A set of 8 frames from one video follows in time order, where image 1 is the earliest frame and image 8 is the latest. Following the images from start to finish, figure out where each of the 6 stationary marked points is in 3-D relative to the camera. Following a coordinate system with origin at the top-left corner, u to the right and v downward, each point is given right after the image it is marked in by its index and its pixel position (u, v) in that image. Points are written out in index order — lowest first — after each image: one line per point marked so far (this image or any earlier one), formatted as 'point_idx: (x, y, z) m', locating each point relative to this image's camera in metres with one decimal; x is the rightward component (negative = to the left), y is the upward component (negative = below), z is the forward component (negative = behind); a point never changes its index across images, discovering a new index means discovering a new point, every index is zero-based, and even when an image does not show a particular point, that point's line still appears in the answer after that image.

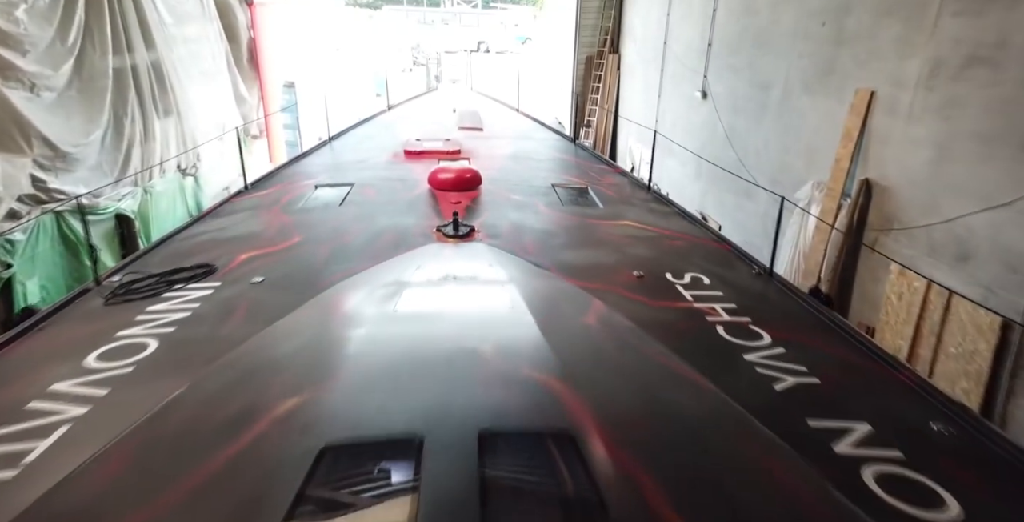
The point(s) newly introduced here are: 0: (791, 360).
0: (+1.2, -0.4, +2.5) m
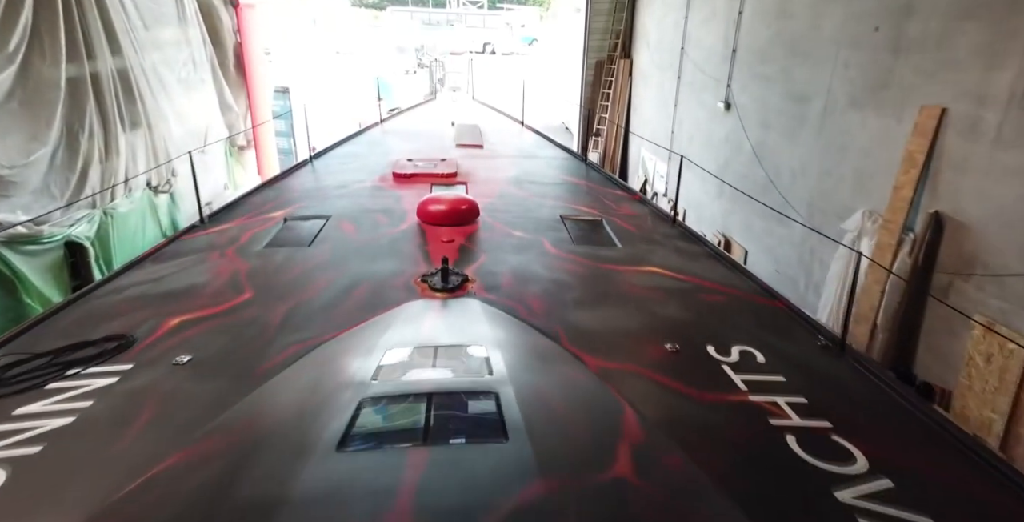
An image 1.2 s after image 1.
0: (+1.2, -0.7, +1.8) m
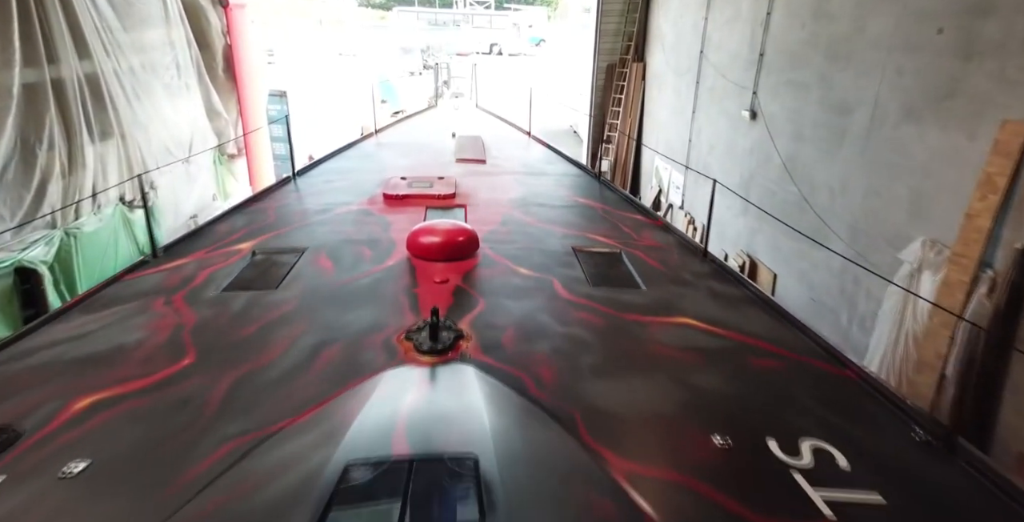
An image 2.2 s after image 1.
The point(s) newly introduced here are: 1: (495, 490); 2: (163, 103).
0: (+1.2, -0.9, +1.2) m
1: (0.0, -0.6, +1.7) m
2: (-4.1, +1.9, +7.2) m
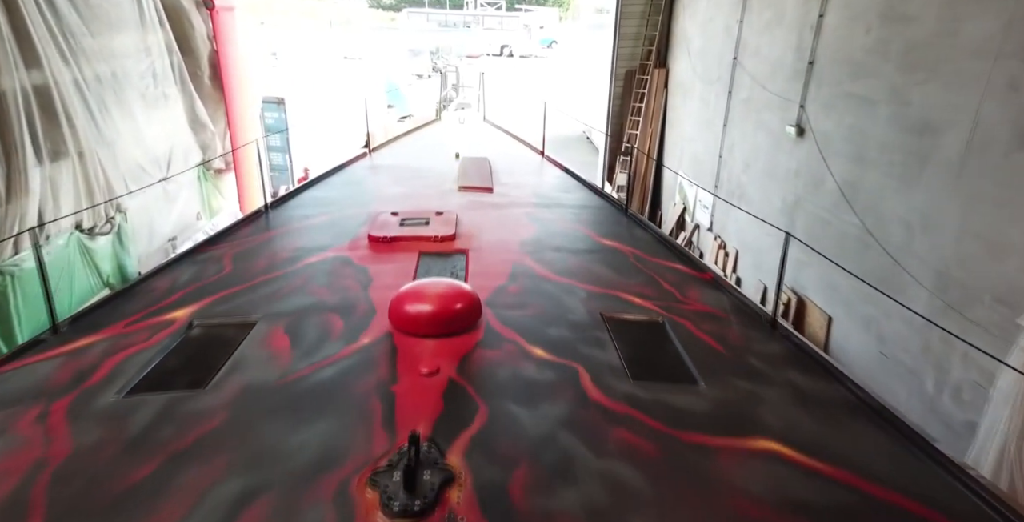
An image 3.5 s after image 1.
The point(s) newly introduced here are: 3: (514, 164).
0: (+1.2, -1.3, +0.4) m
1: (0.0, -1.0, +0.9) m
2: (-4.0, +1.6, +6.5) m
3: (0.0, +0.9, +5.6) m
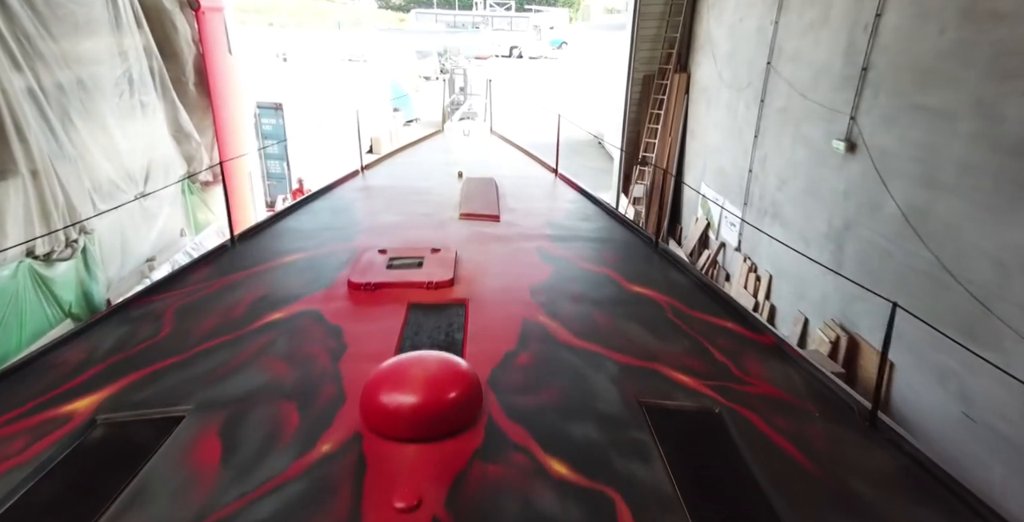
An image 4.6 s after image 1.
0: (+1.2, -1.5, -0.3) m
1: (0.0, -1.2, +0.2) m
2: (-3.9, +1.3, +5.9) m
3: (+0.1, +0.6, +5.0) m
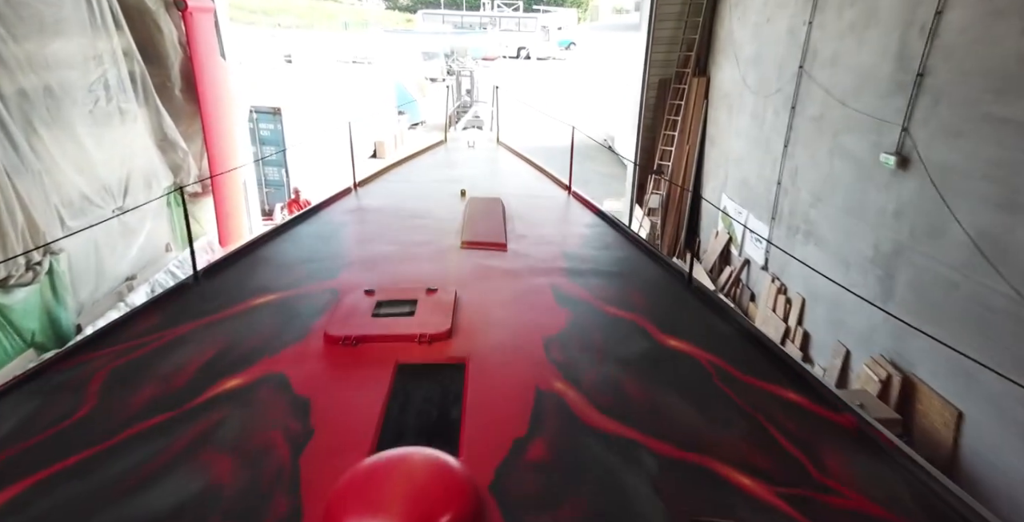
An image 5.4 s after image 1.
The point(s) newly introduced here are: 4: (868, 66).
0: (+1.2, -1.7, -0.9) m
1: (0.0, -1.4, -0.3) m
2: (-3.8, +1.1, +5.4) m
3: (+0.2, +0.4, +4.4) m
4: (+2.9, +1.6, +4.9) m
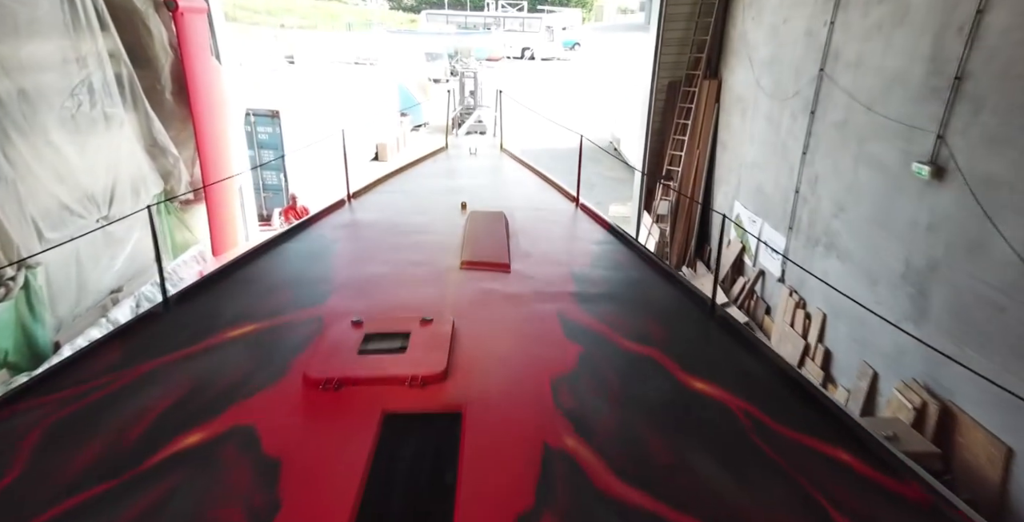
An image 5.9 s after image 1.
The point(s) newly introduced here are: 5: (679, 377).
0: (+1.2, -1.8, -1.2) m
1: (0.0, -1.5, -0.6) m
2: (-3.8, +1.0, +5.1) m
3: (+0.2, +0.3, +4.1) m
4: (+2.9, +1.5, +4.6) m
5: (+0.7, -0.4, +2.4) m
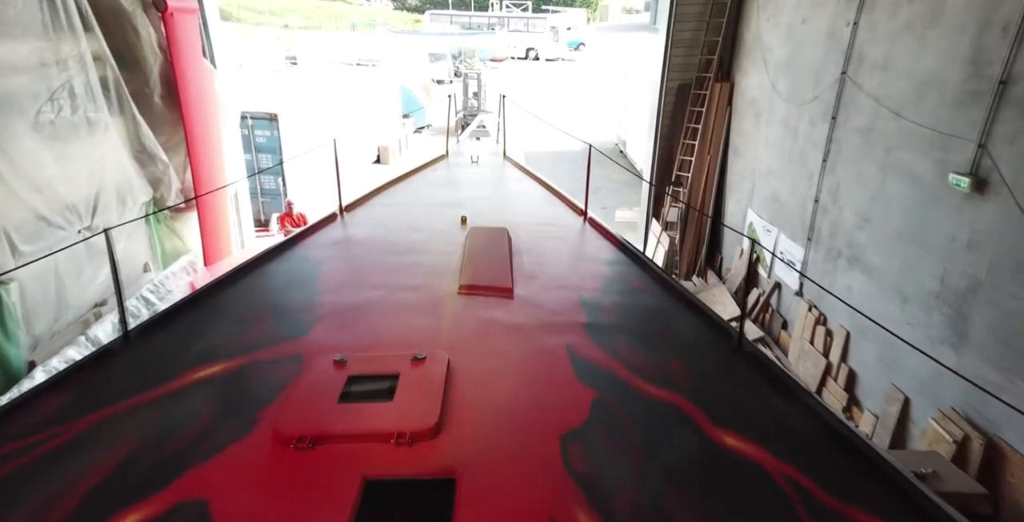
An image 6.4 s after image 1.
0: (+1.2, -2.0, -1.5) m
1: (0.0, -1.6, -0.9) m
2: (-3.8, +0.9, +4.8) m
3: (+0.2, +0.2, +3.8) m
4: (+3.0, +1.3, +4.3) m
5: (+0.7, -0.6, +2.1) m
